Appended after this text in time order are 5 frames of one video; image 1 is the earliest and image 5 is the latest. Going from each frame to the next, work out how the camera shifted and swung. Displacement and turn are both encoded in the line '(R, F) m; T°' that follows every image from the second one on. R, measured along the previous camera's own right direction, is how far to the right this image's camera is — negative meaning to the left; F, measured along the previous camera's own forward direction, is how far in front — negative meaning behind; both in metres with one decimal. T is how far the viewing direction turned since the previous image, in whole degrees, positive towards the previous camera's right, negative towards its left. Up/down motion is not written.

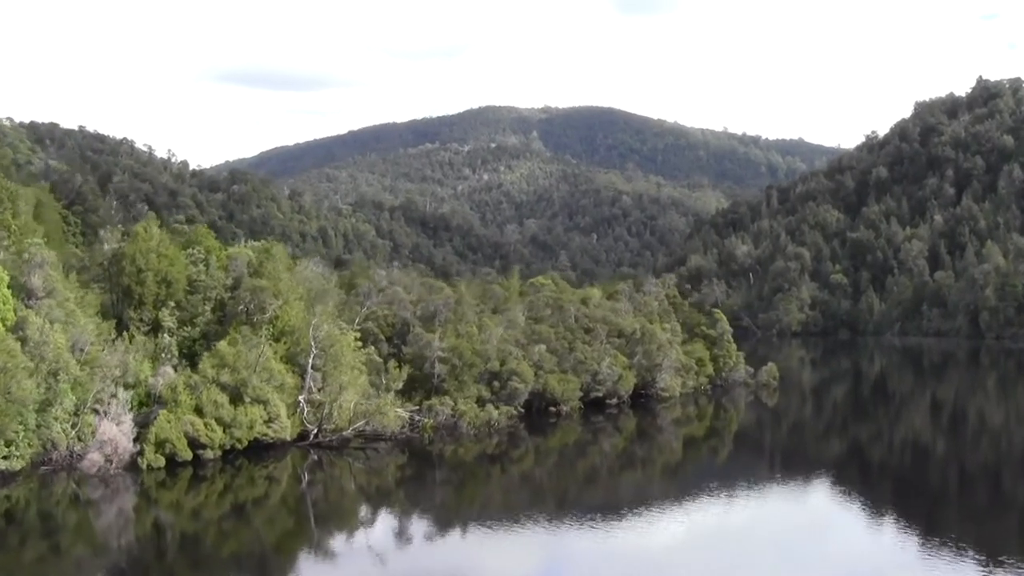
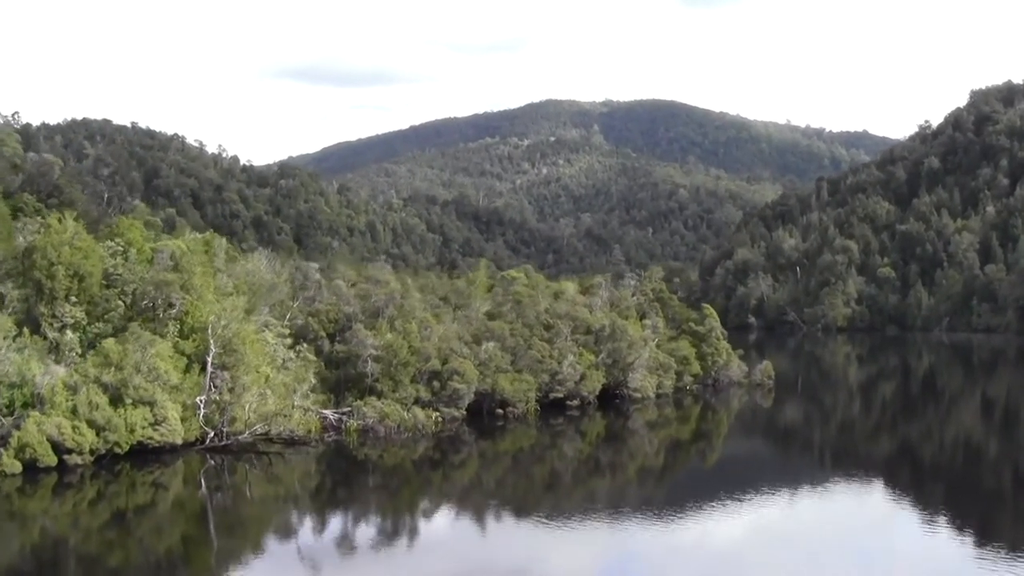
(+5.8, +3.6) m; -3°
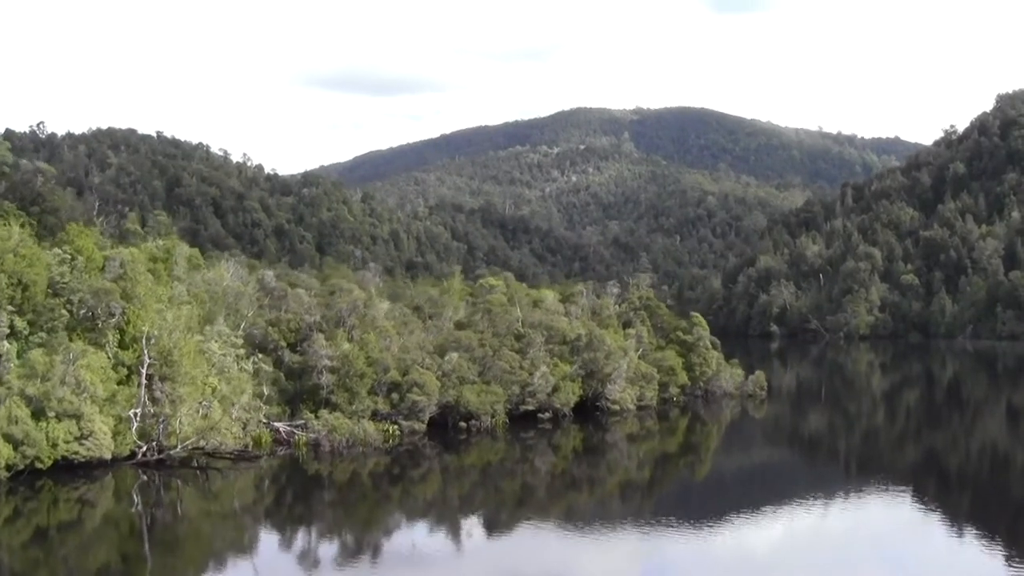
(+3.3, +1.9) m; -2°
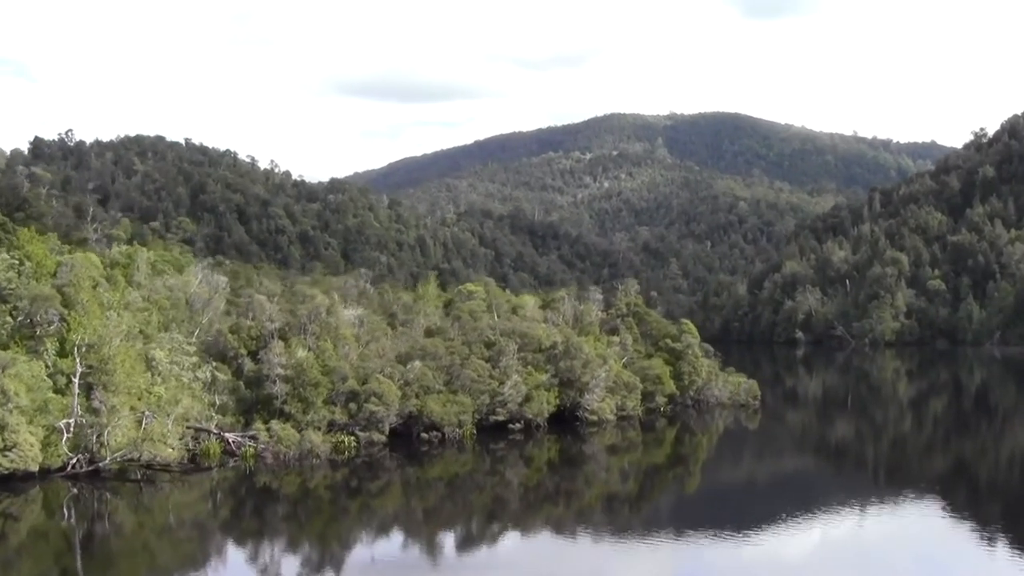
(+3.3, +1.9) m; -2°
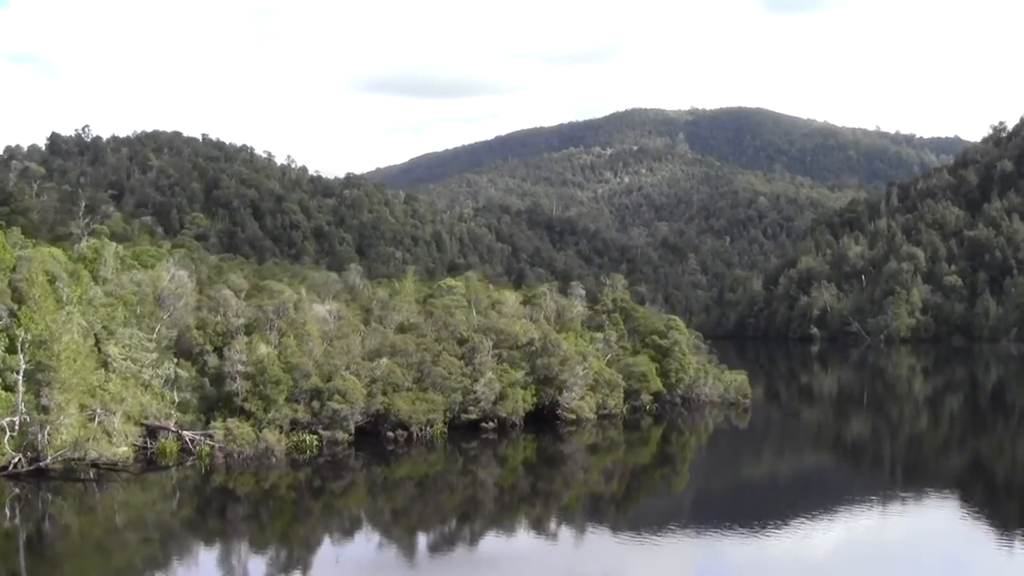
(+2.4, +1.3) m; -1°
